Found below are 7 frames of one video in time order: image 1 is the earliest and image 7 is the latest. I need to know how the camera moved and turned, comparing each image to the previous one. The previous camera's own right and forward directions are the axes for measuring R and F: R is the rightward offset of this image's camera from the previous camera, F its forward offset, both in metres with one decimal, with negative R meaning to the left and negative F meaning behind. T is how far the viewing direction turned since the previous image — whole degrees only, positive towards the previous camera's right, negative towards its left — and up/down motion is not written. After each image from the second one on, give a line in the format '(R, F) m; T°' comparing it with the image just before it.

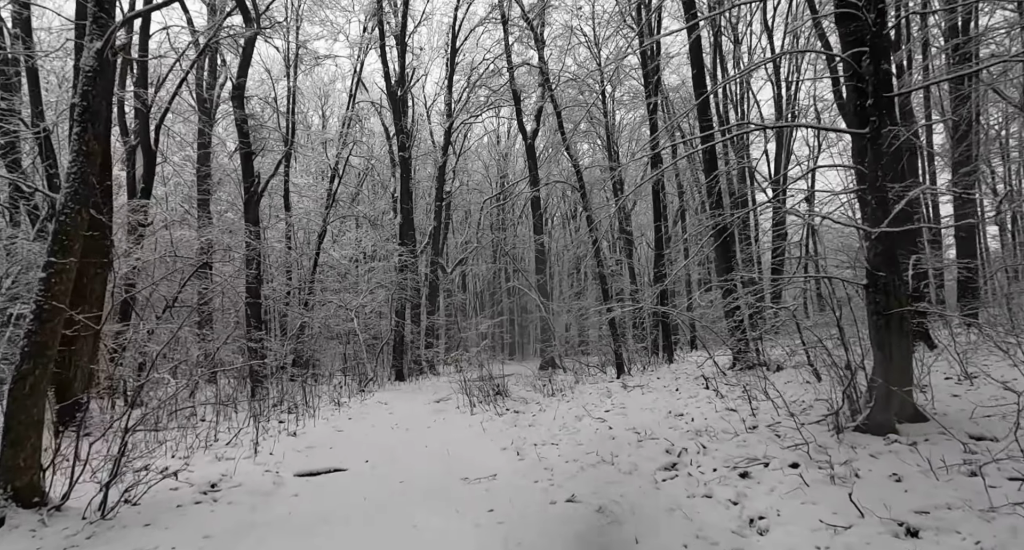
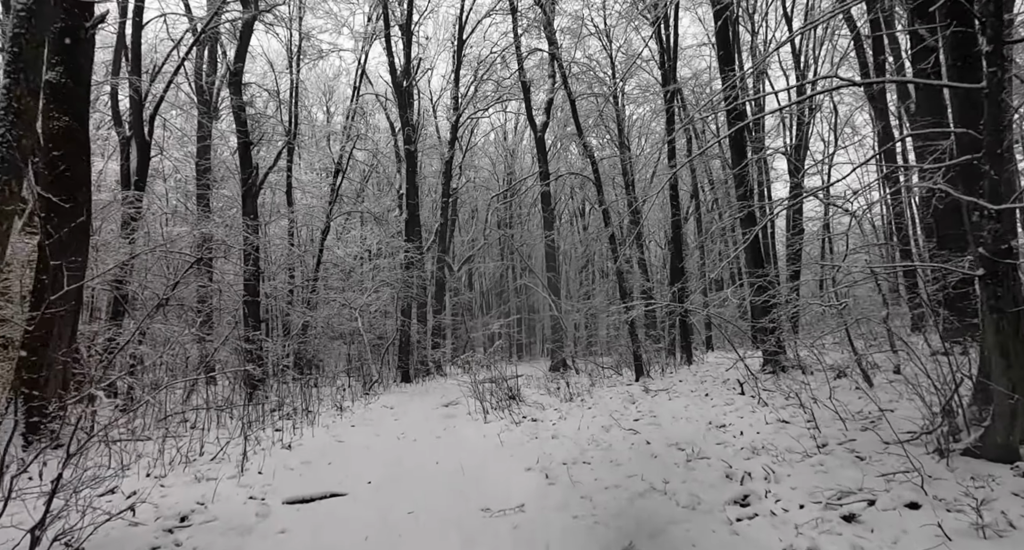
(-0.1, +0.6) m; 0°
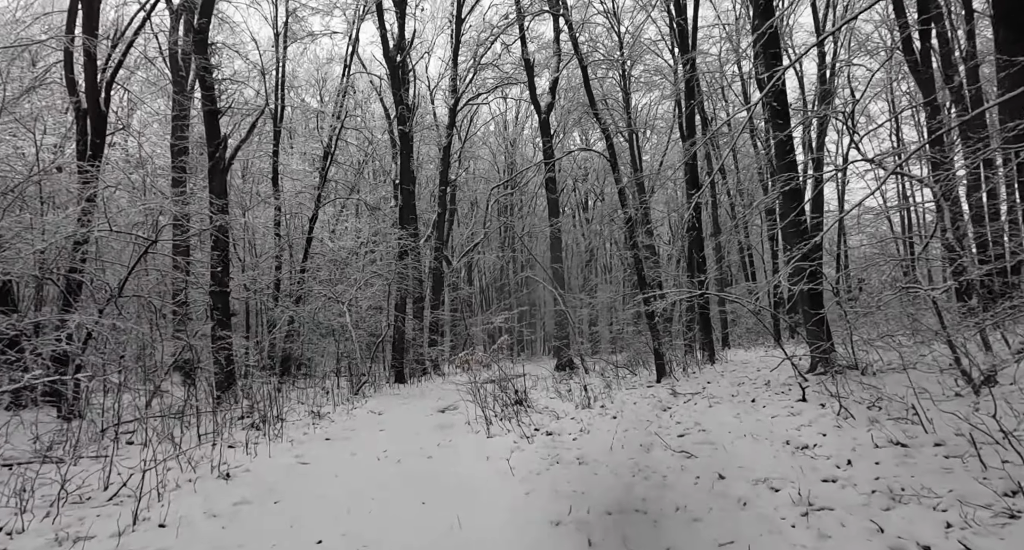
(-0.1, +1.2) m; 0°
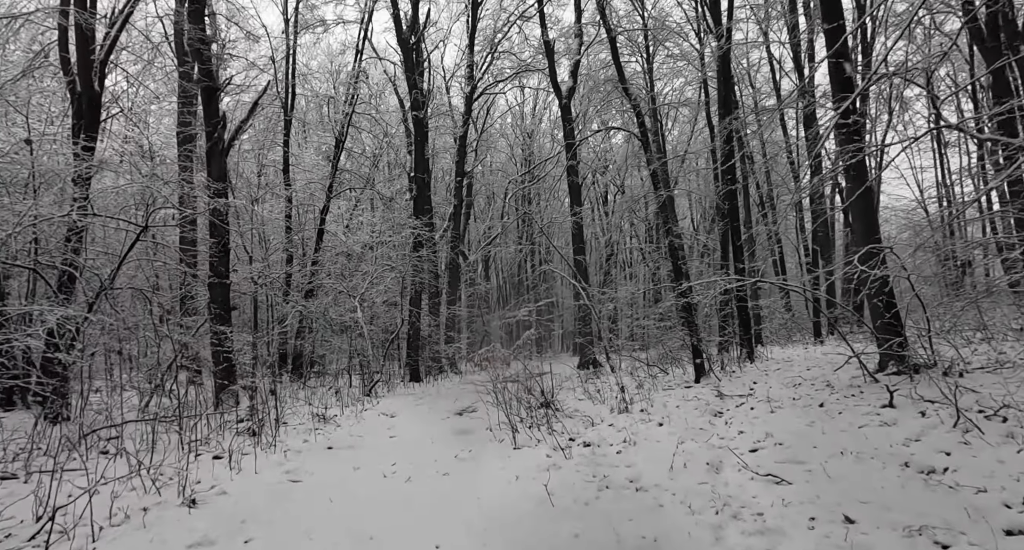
(-0.1, +0.8) m; -2°
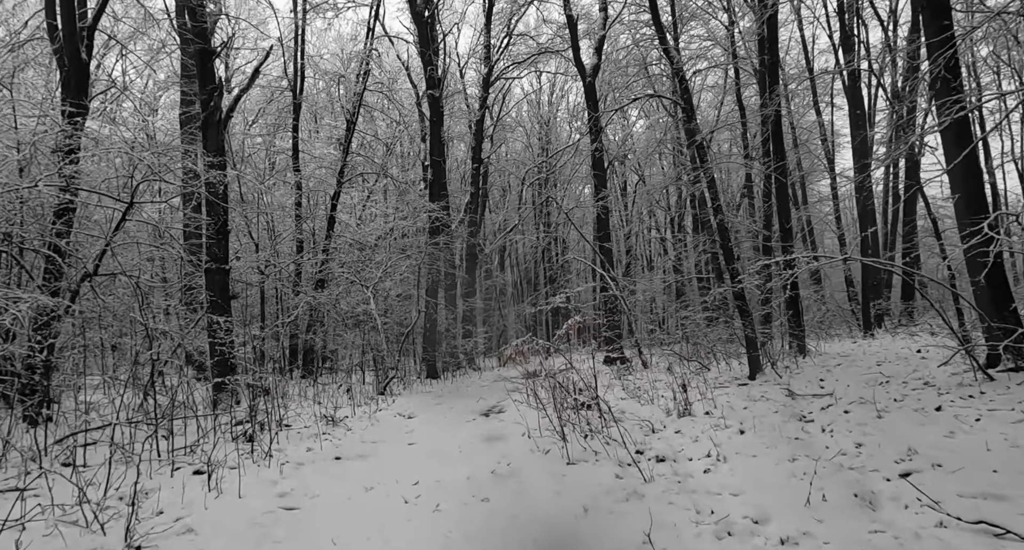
(-0.2, +0.9) m; -1°
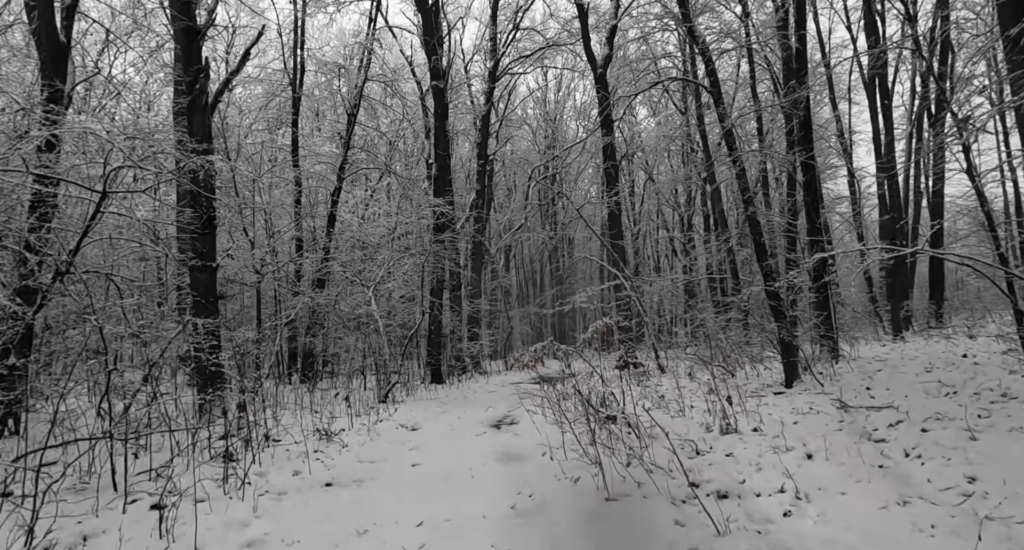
(-0.1, +0.6) m; 0°
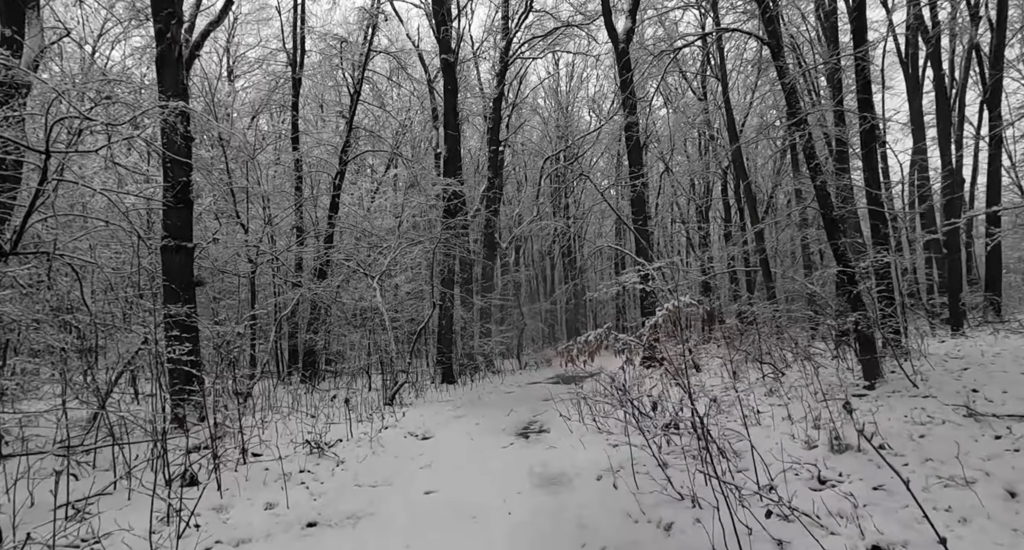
(-0.2, +1.0) m; -1°
